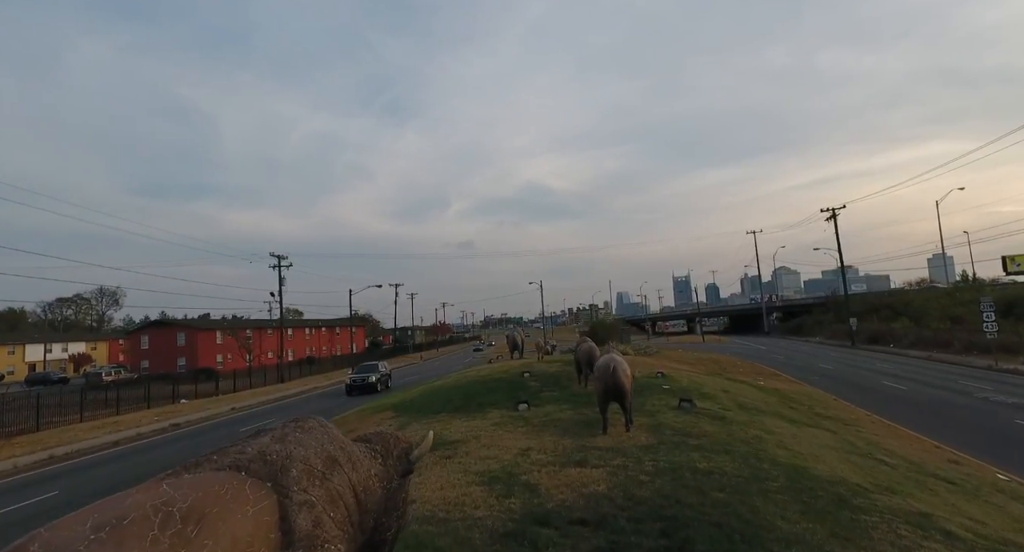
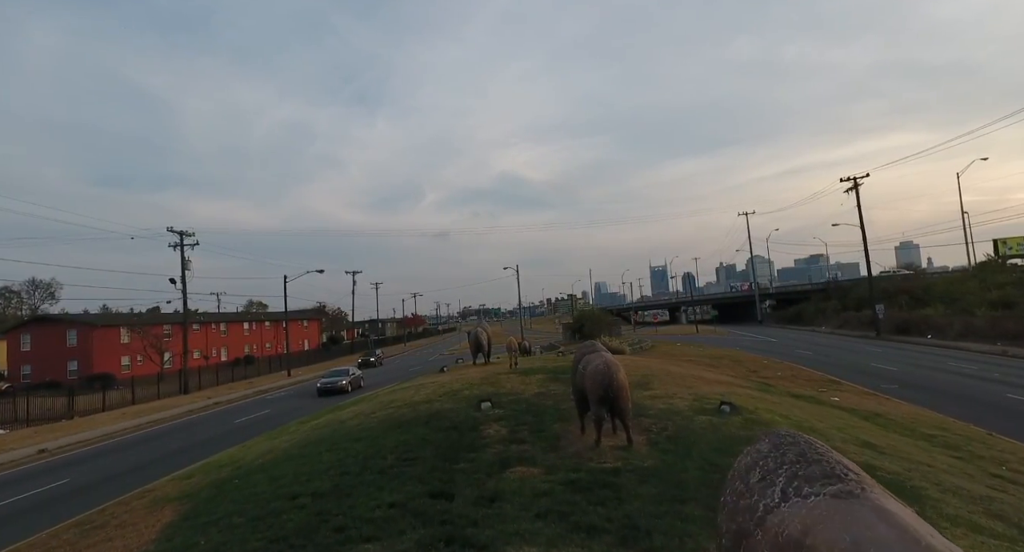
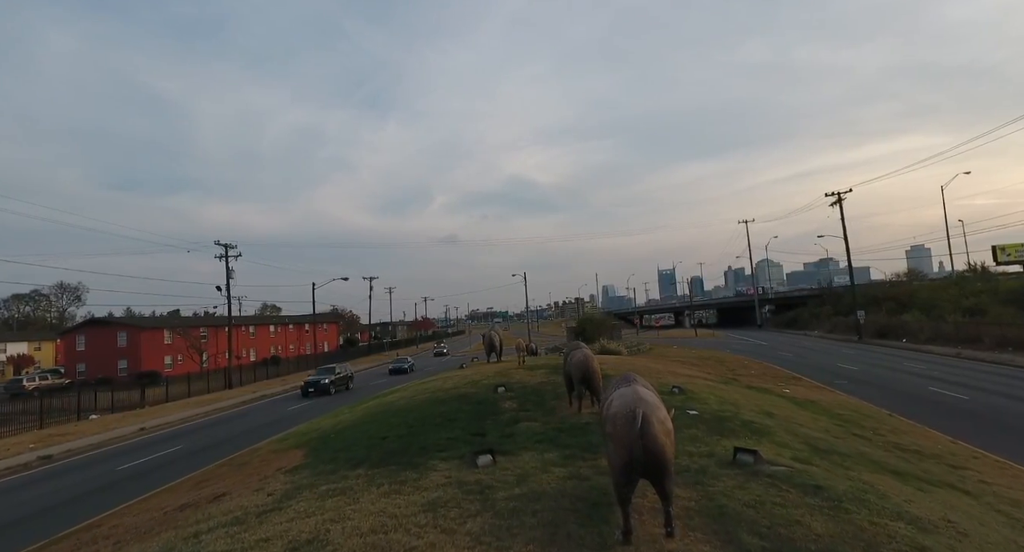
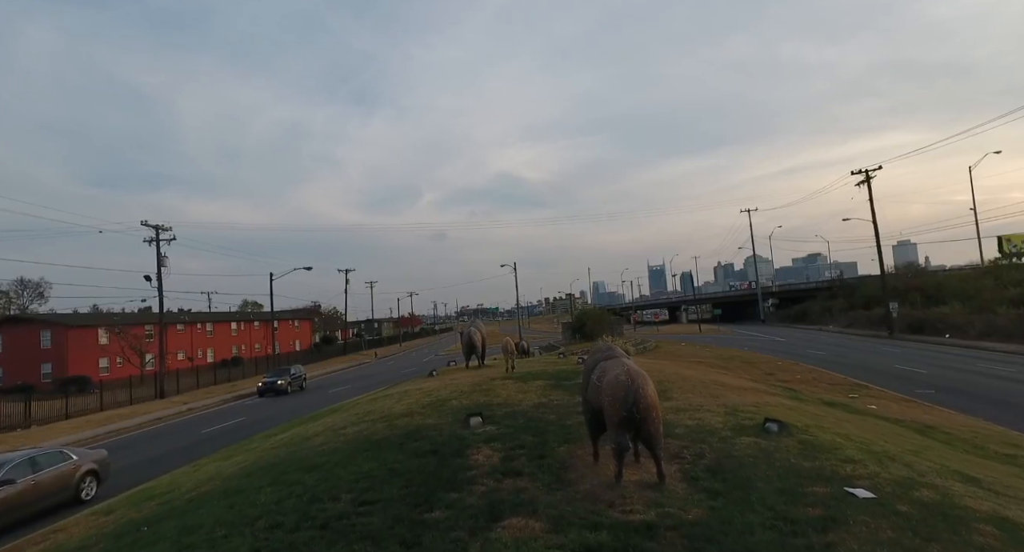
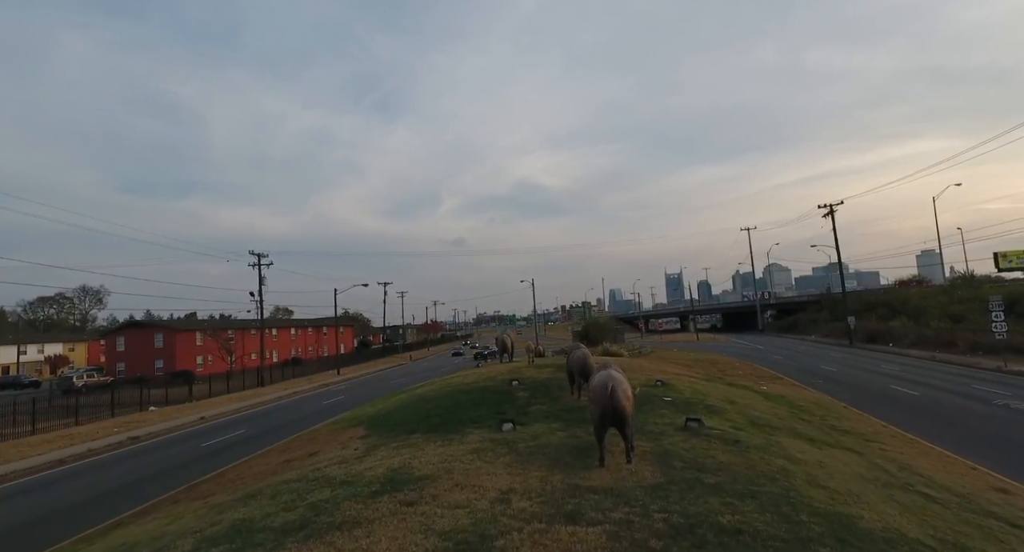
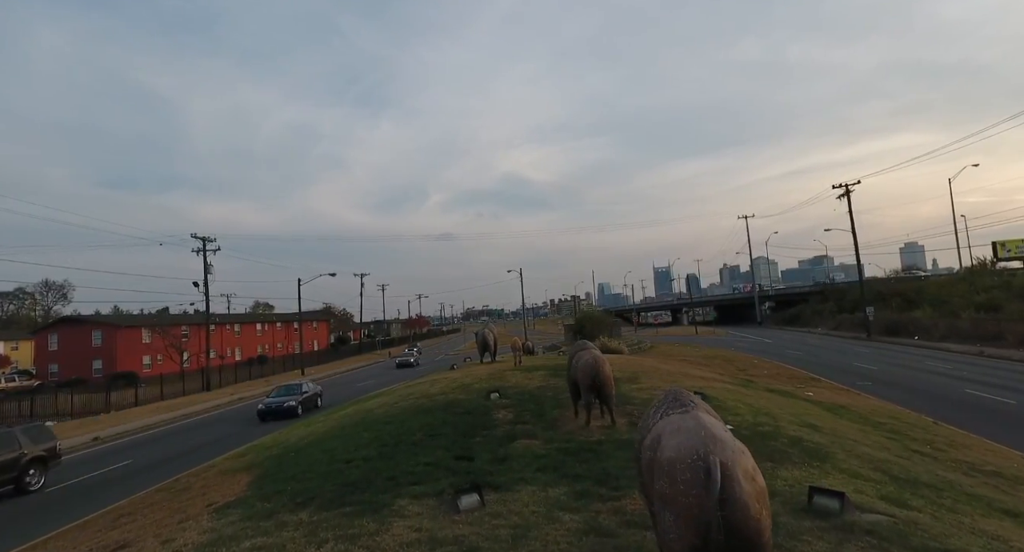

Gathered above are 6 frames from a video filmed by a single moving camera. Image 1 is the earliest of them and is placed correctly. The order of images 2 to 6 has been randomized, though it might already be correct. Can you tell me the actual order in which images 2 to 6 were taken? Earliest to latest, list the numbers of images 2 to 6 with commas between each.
5, 3, 6, 2, 4
